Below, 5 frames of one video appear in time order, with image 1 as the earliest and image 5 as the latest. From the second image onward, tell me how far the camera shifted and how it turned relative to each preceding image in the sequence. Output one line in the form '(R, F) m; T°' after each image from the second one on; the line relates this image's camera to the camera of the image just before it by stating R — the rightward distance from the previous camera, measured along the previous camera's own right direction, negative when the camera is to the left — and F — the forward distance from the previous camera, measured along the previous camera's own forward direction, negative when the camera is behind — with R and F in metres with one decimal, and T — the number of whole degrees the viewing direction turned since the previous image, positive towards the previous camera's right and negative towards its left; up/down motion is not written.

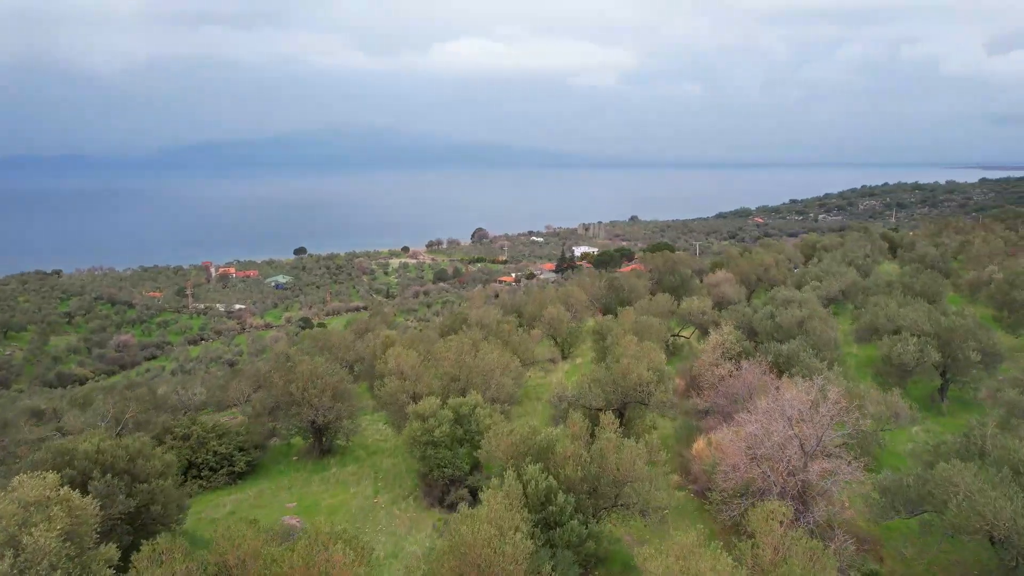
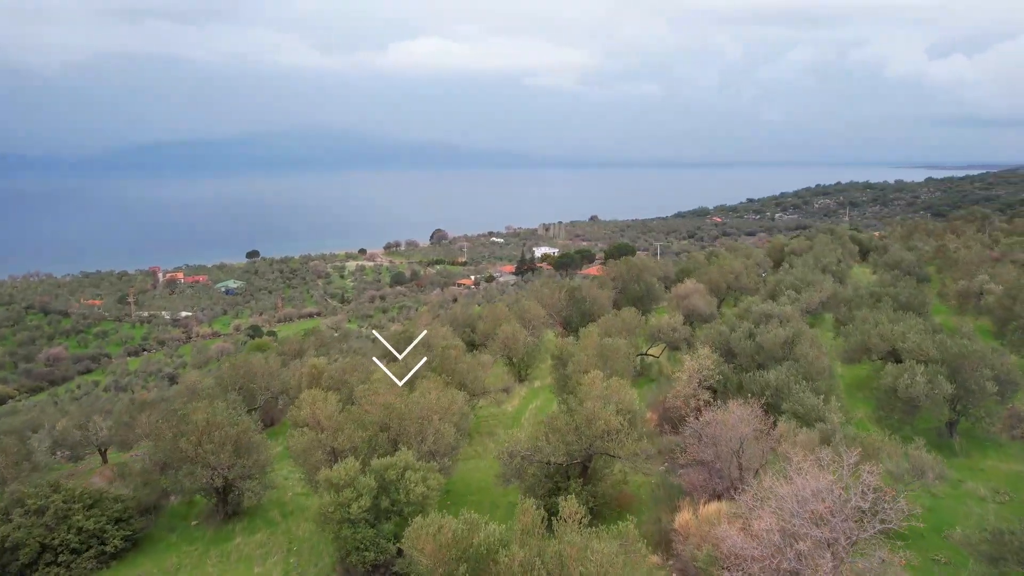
(+0.4, +2.9) m; +3°
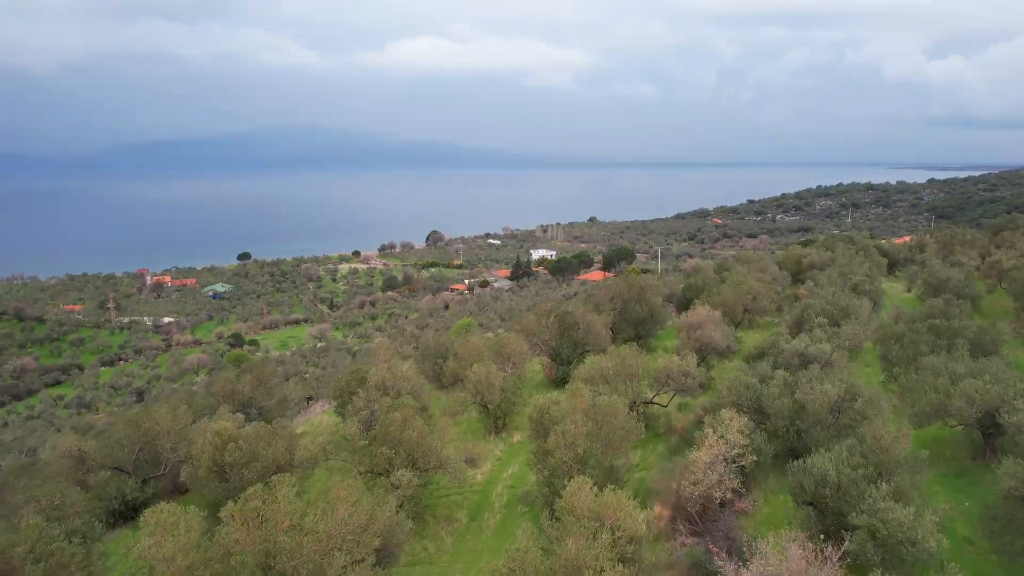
(+0.8, +4.7) m; 0°
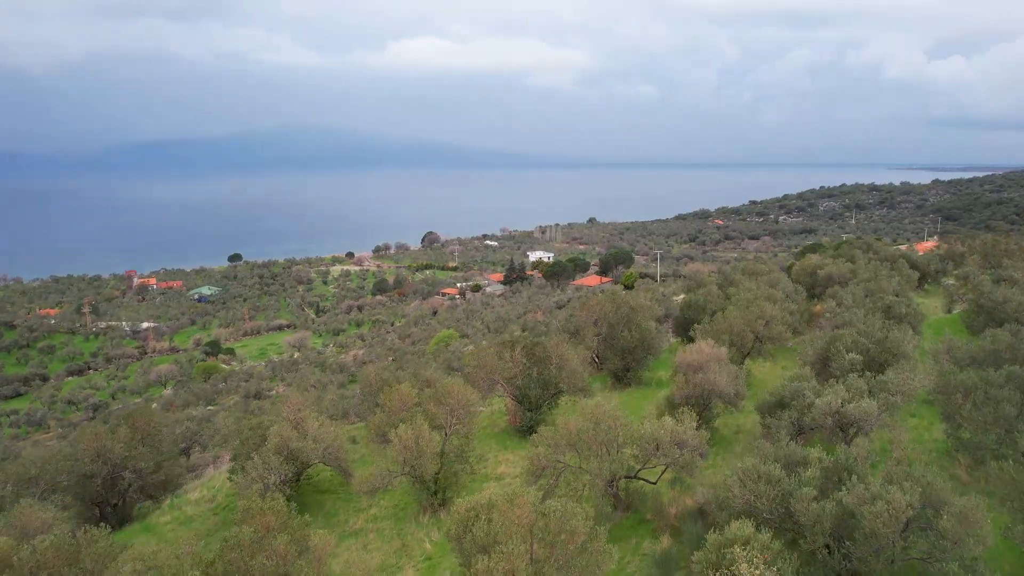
(+1.4, +5.1) m; 0°
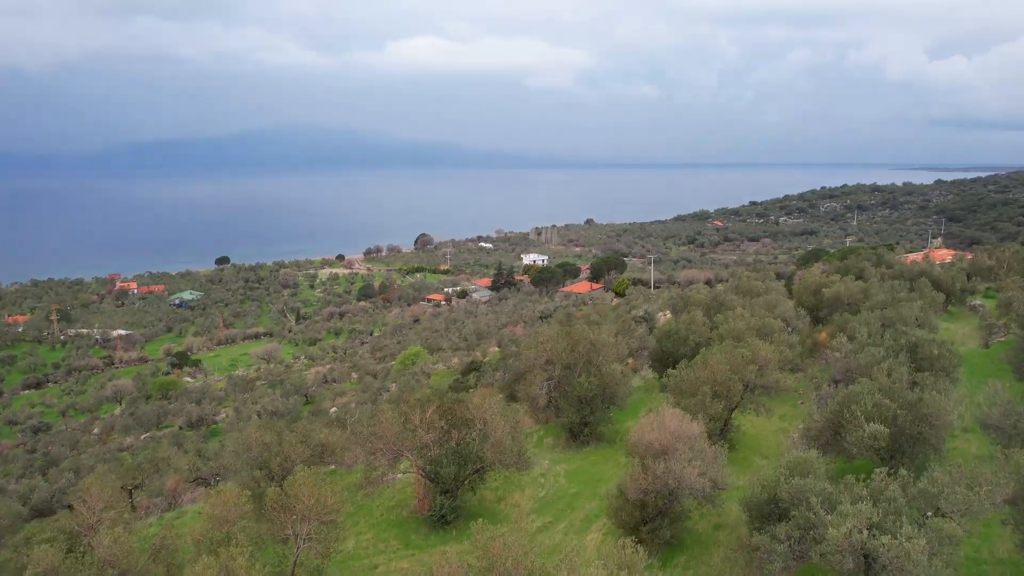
(+2.1, +5.2) m; 0°
